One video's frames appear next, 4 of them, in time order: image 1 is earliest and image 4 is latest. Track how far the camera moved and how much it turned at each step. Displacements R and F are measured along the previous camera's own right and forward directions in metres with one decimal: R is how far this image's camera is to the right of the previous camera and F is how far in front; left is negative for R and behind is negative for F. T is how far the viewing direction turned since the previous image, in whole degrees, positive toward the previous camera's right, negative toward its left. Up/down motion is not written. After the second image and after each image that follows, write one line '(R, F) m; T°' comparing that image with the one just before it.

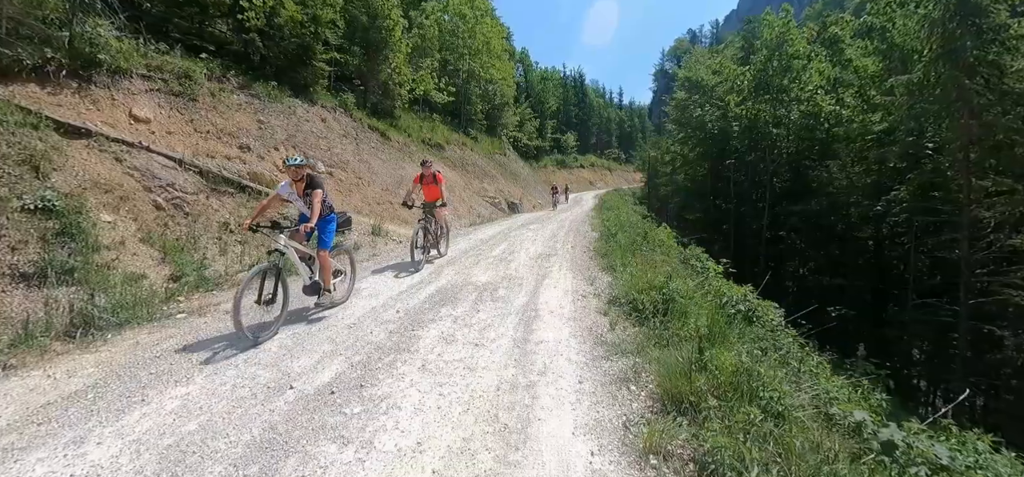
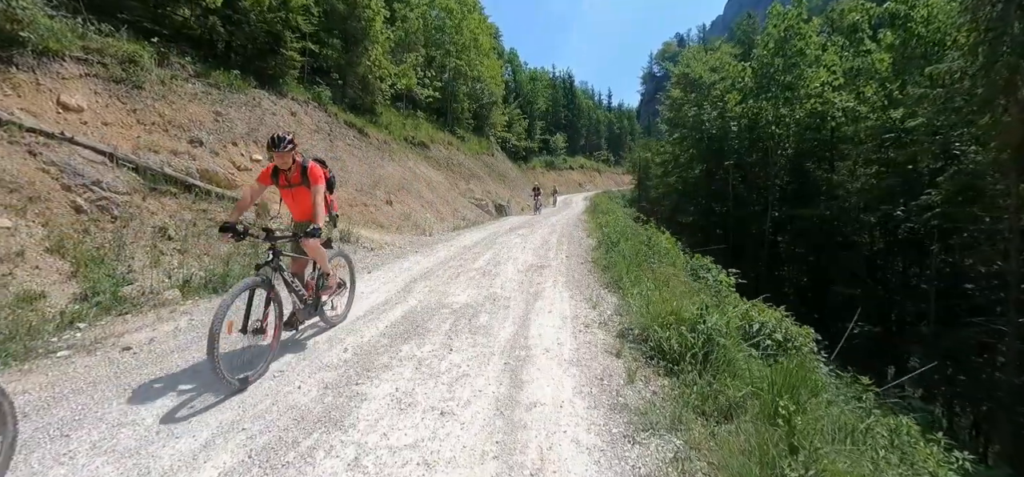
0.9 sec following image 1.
(+0.1, +1.3) m; +2°
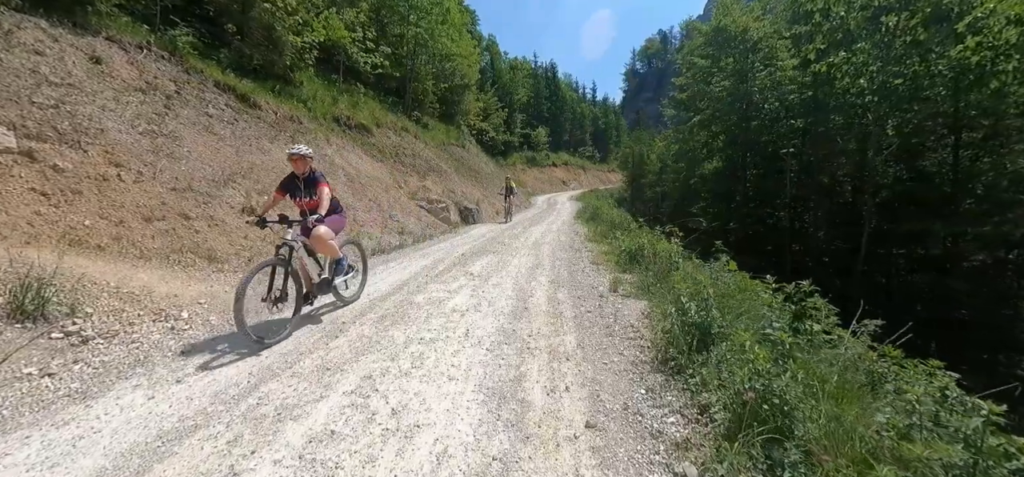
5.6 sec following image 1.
(+0.6, +6.4) m; +3°
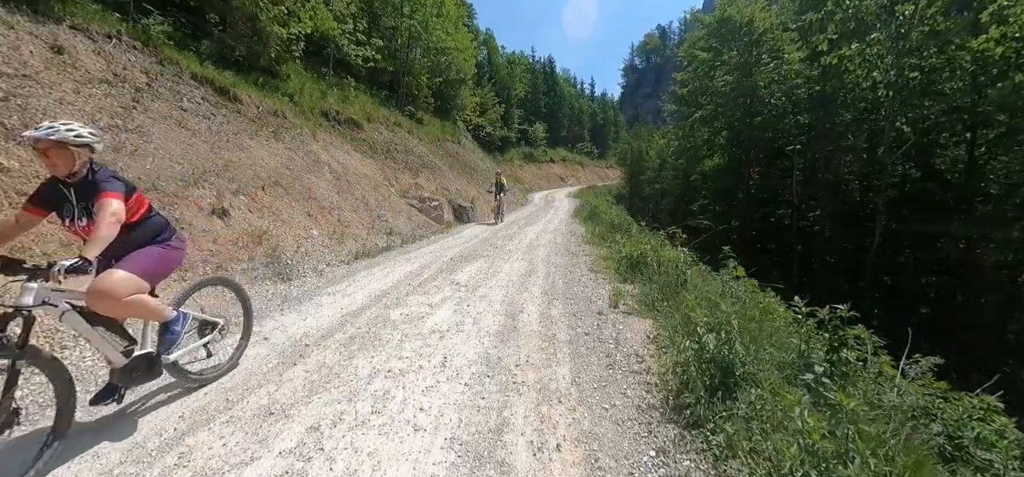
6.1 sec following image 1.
(+0.1, +0.6) m; 0°
